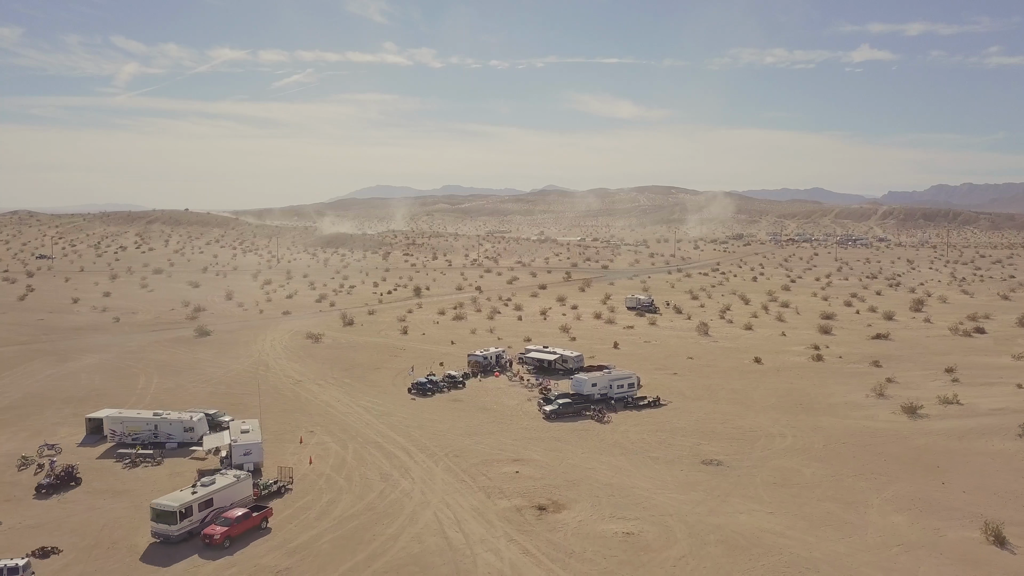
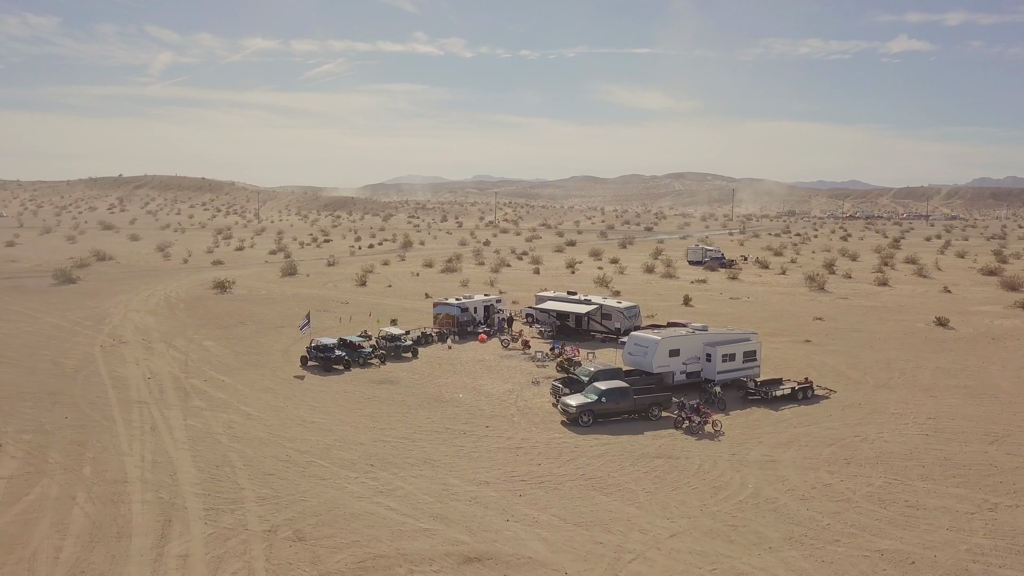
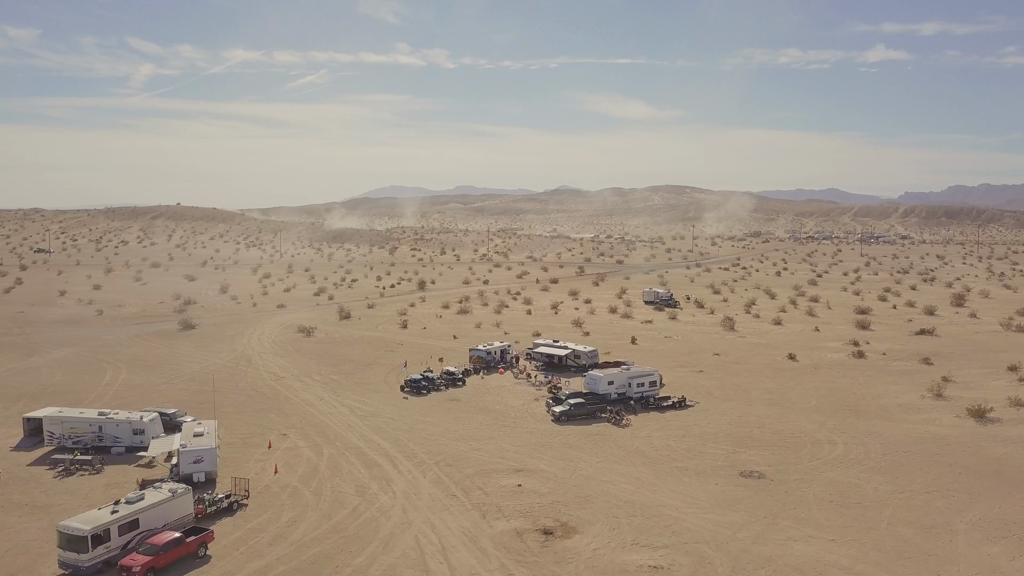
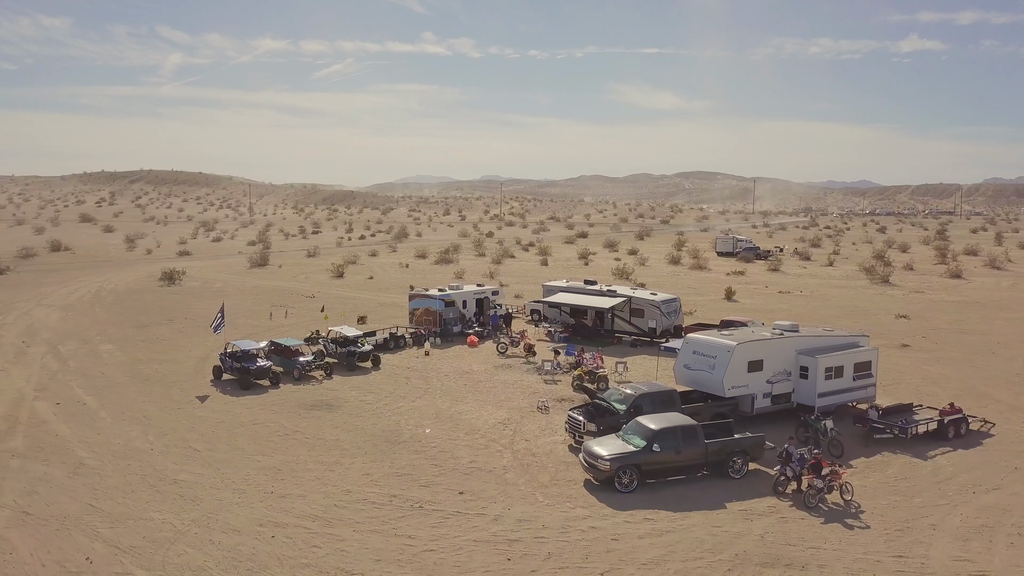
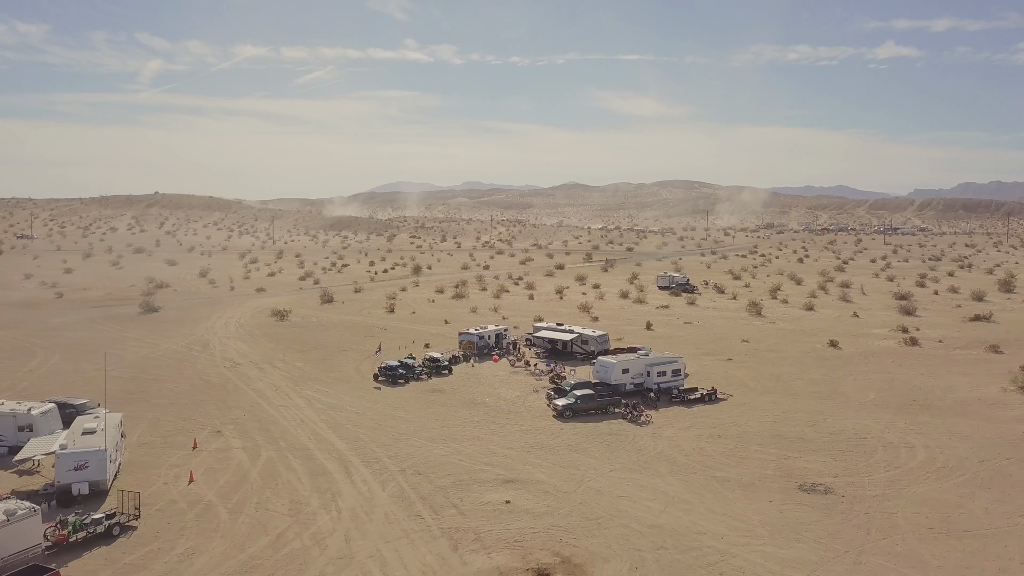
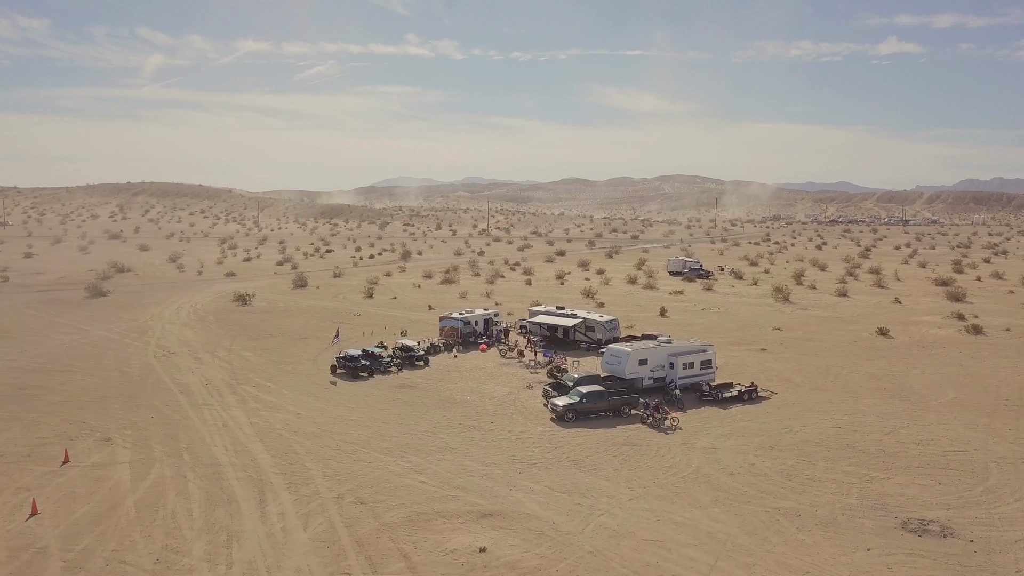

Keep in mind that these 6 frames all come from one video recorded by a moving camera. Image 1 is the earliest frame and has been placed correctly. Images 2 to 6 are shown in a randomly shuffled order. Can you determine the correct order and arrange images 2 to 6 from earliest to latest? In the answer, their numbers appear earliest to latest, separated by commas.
3, 5, 6, 2, 4
